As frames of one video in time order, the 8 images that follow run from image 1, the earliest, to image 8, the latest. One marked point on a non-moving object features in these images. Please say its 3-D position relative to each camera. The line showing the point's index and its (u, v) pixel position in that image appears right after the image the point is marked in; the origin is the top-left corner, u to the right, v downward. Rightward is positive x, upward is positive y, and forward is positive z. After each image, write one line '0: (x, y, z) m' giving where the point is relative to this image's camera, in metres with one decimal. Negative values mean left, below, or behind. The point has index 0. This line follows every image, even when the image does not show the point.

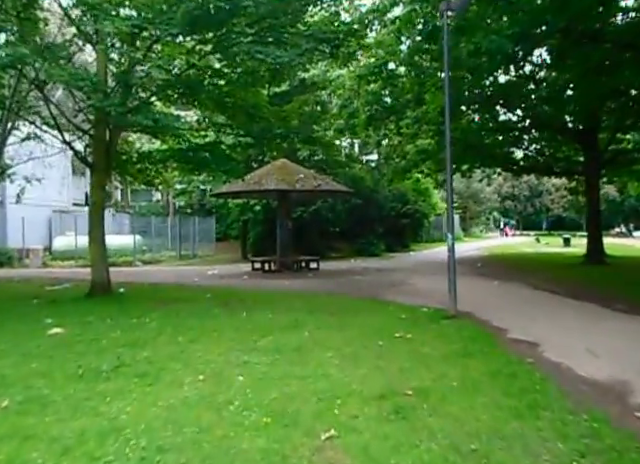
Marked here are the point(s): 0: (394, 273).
0: (+2.5, -1.3, +19.2) m
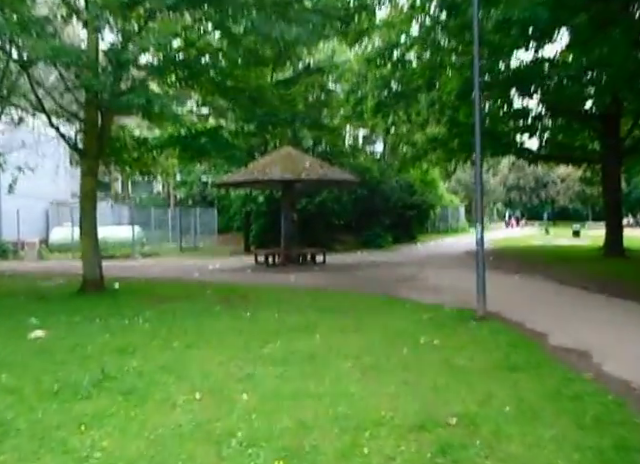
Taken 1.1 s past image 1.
0: (+2.7, -1.1, +18.3) m
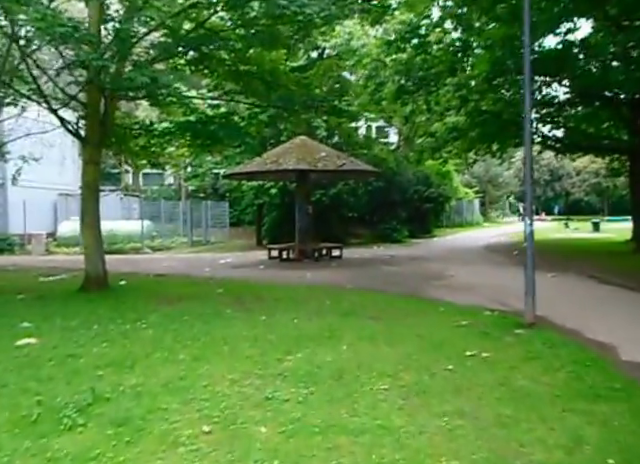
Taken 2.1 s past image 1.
0: (+3.2, -0.9, +17.2) m
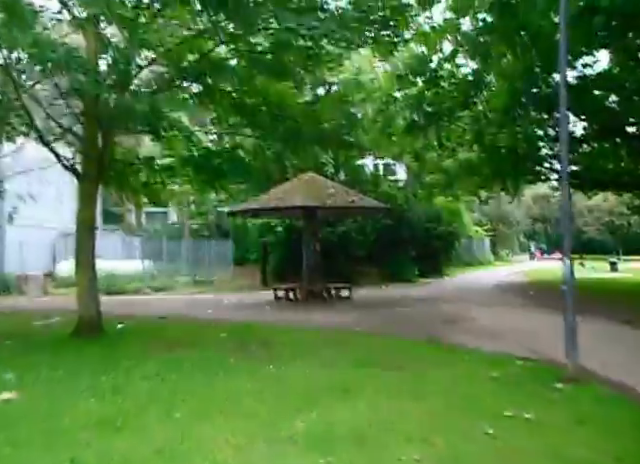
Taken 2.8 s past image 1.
0: (+3.5, -2.0, +16.4) m
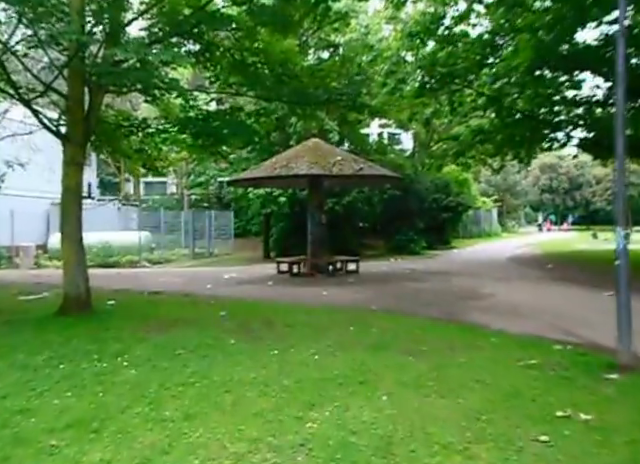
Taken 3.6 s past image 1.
0: (+3.6, -1.2, +15.5) m
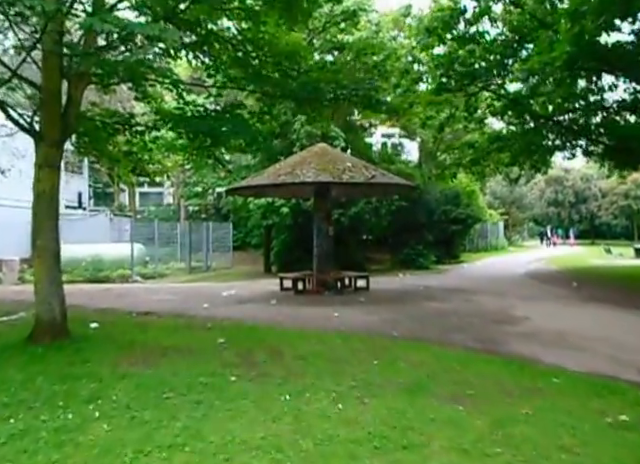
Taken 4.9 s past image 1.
0: (+3.8, -1.5, +14.1) m
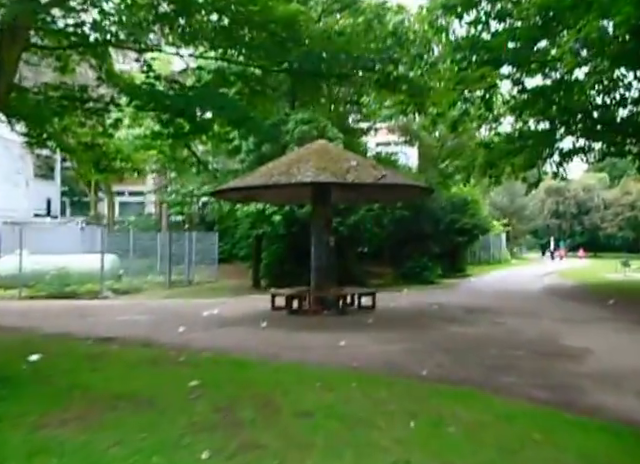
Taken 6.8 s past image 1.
0: (+3.8, -1.8, +12.0) m
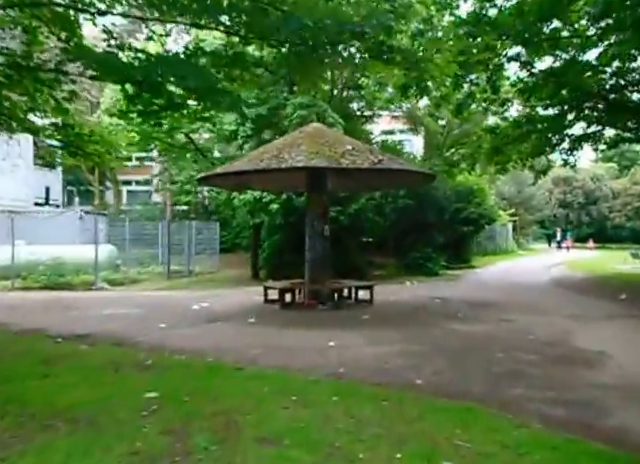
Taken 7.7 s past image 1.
0: (+3.7, -1.6, +11.2) m
